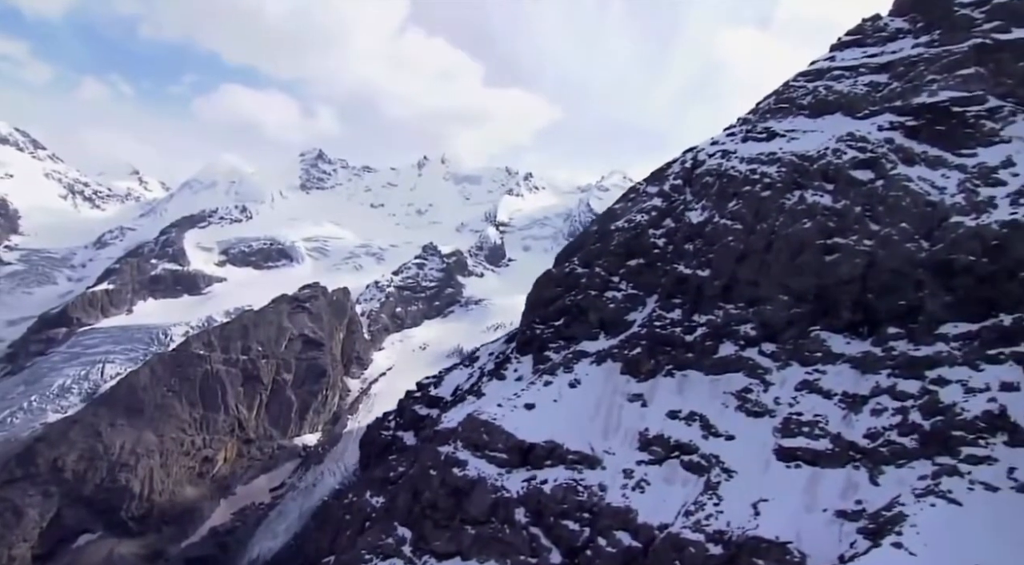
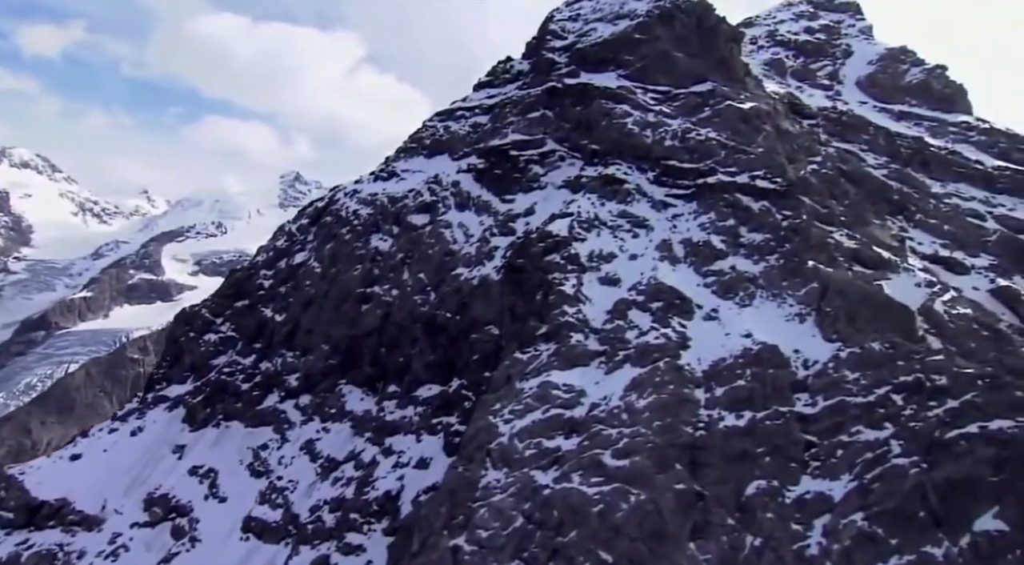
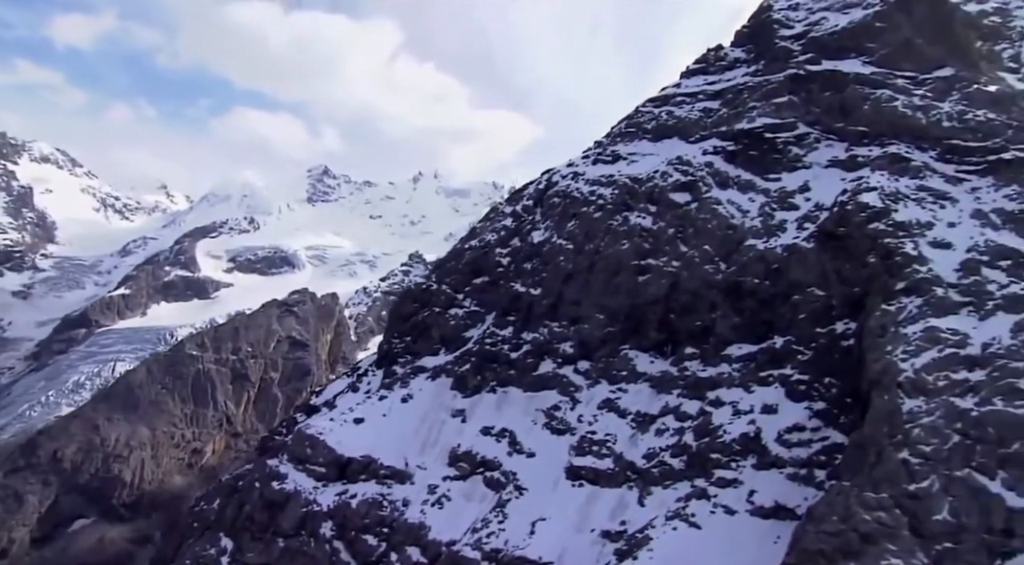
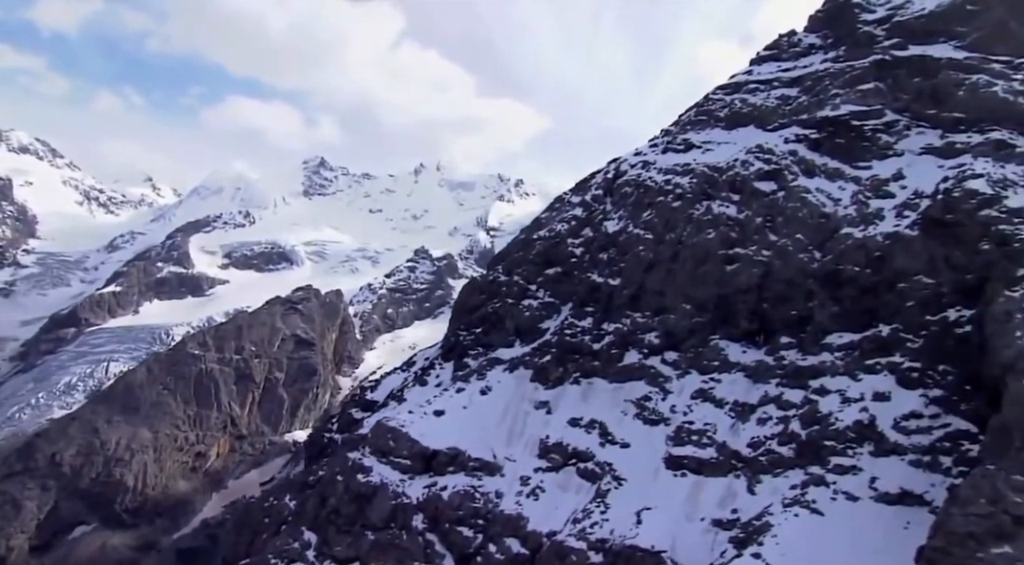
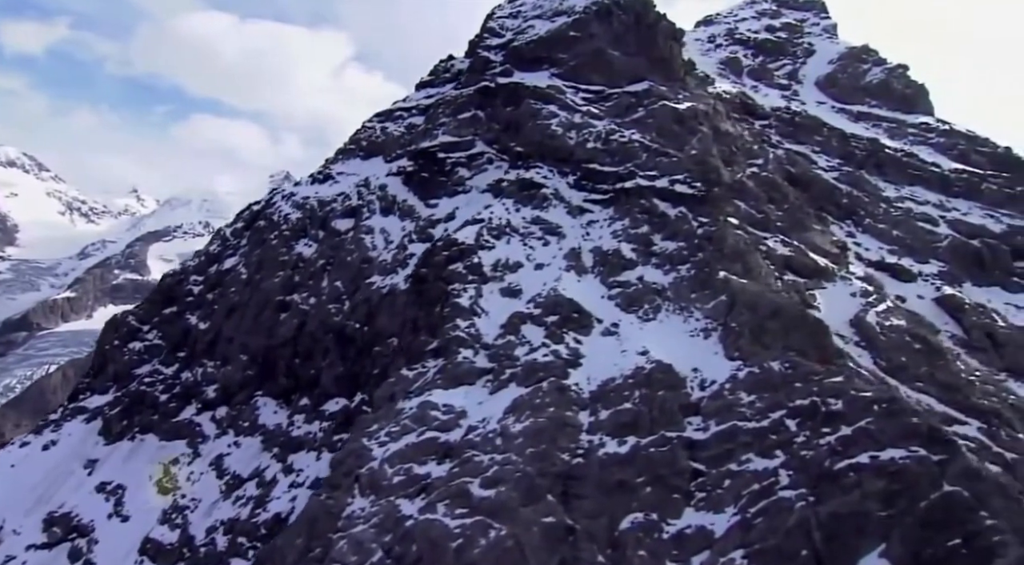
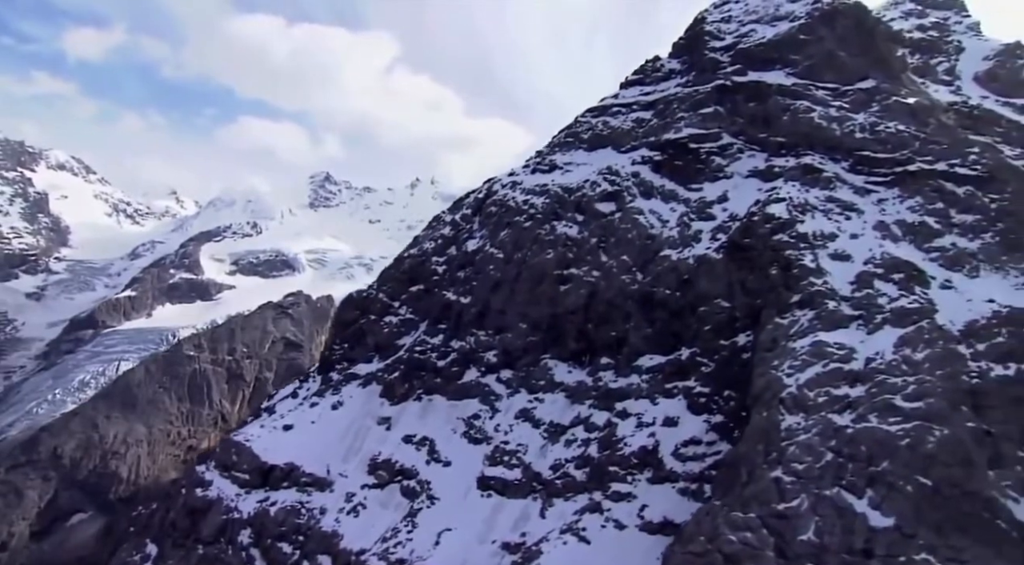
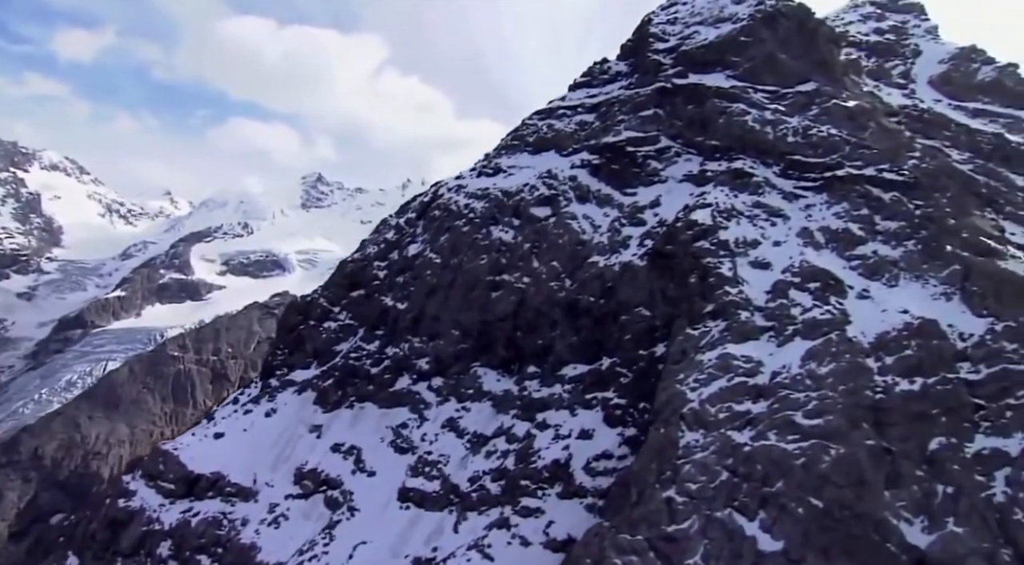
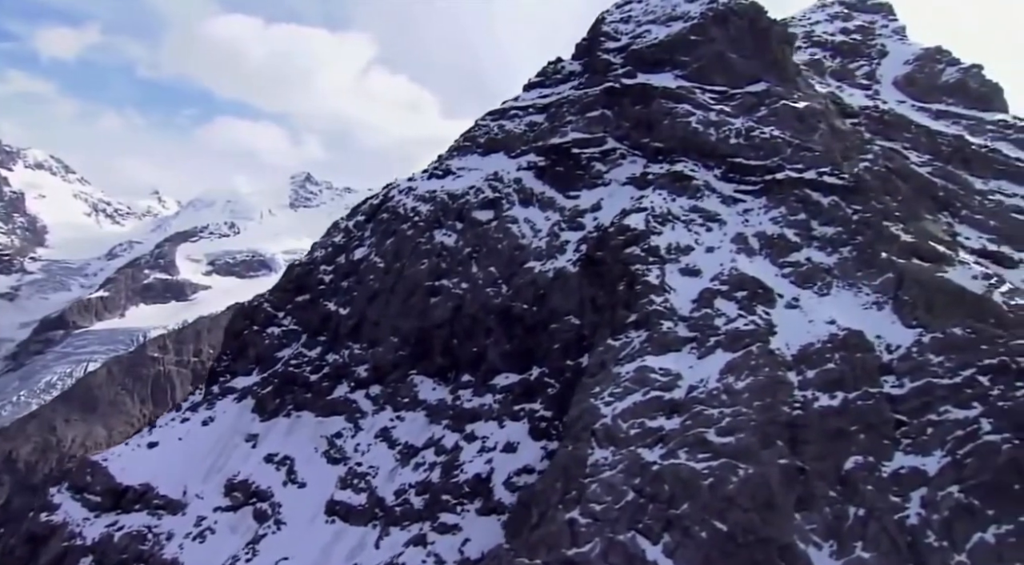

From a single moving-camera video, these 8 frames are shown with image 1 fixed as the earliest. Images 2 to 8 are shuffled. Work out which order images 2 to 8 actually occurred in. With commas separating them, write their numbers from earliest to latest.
4, 3, 6, 7, 8, 2, 5
